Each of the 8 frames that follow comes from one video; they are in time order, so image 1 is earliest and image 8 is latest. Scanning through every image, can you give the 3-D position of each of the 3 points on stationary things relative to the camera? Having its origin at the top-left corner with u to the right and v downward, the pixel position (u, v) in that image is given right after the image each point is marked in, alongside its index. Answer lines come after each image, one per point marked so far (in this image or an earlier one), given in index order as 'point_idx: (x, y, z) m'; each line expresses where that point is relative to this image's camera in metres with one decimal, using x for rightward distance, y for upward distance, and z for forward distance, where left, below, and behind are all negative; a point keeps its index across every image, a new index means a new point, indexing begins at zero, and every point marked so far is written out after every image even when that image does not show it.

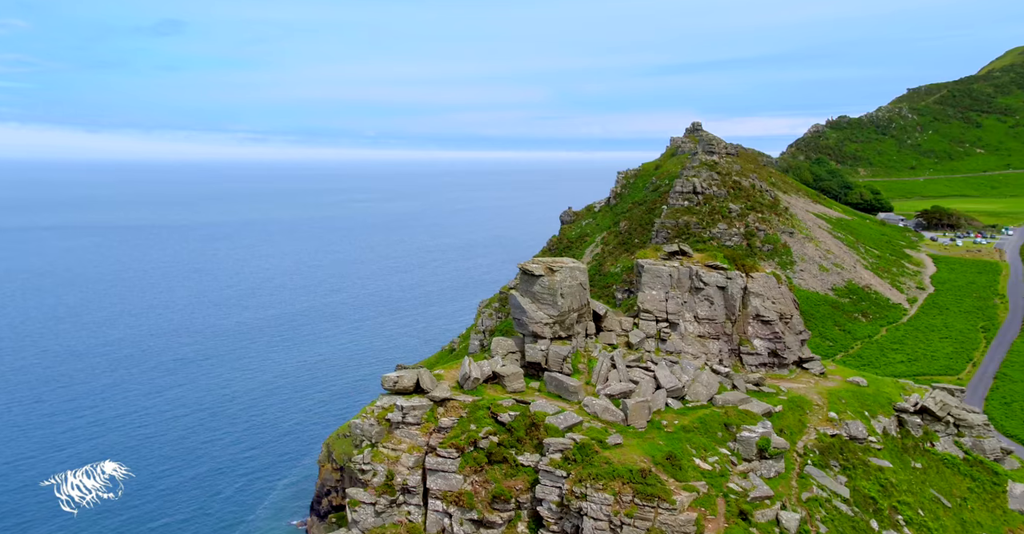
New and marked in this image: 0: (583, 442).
0: (+2.0, -4.9, +18.6) m
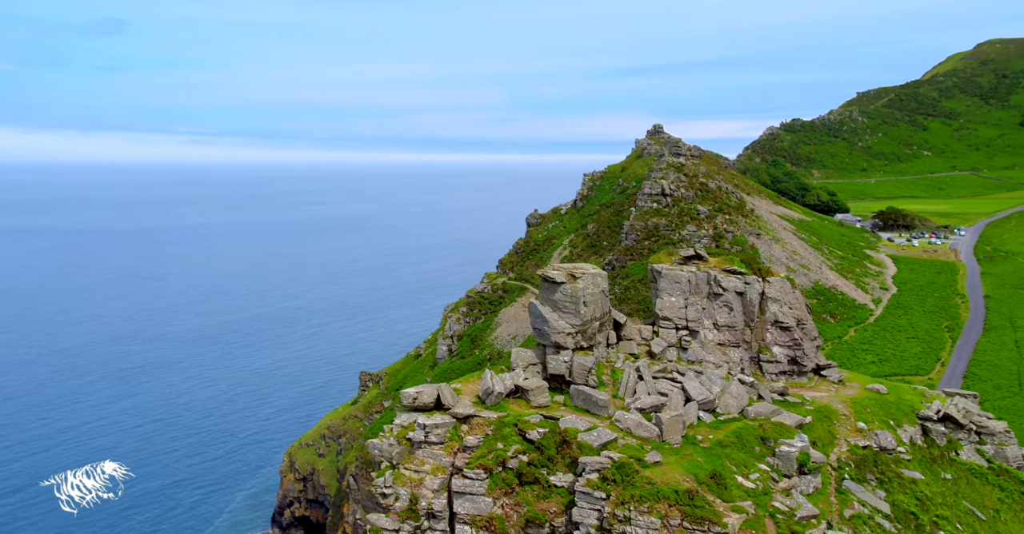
0: (+2.9, -5.1, +17.6) m
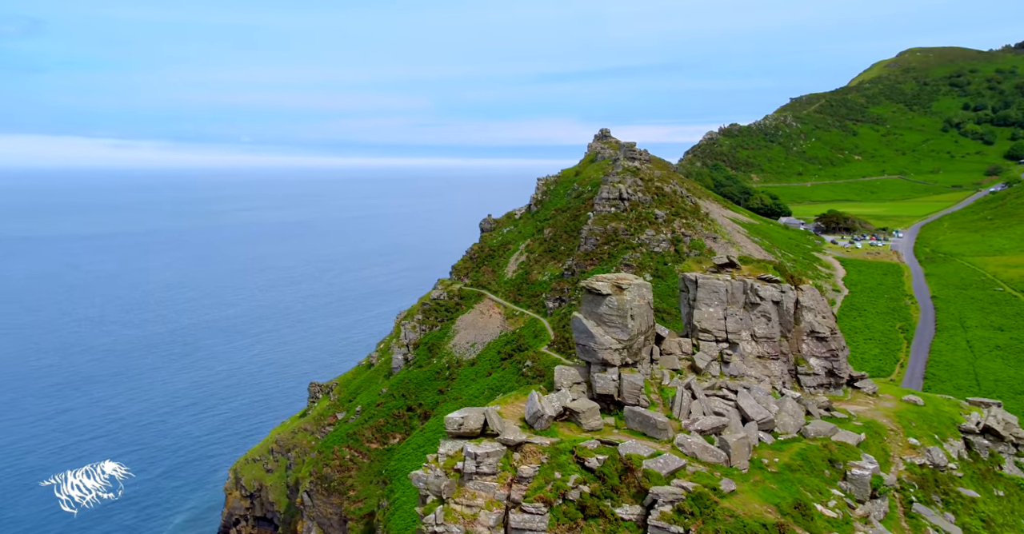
0: (+4.5, -5.4, +16.2) m
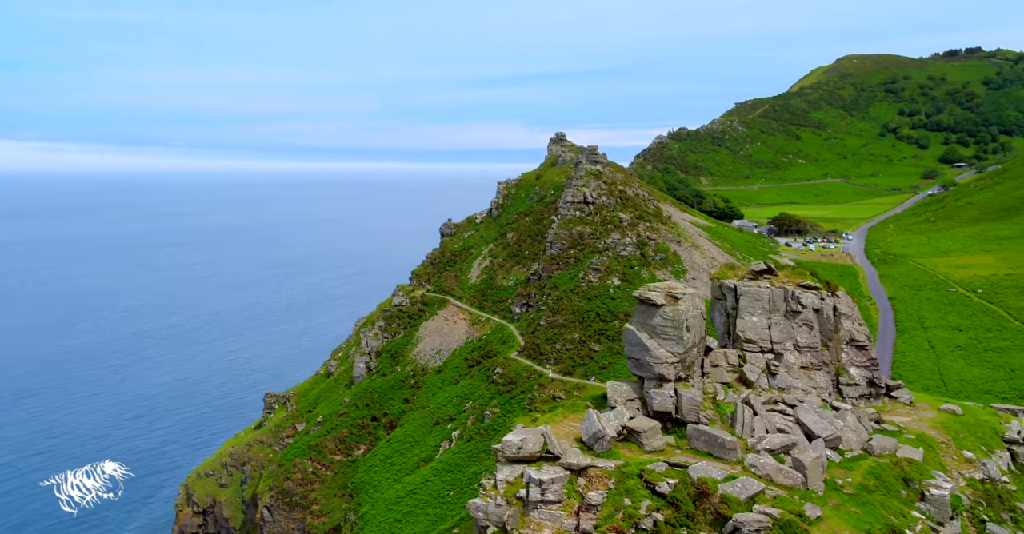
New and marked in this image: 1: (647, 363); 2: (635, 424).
0: (+6.1, -5.6, +15.0) m
1: (+3.7, -2.7, +18.7) m
2: (+3.2, -4.1, +17.6) m
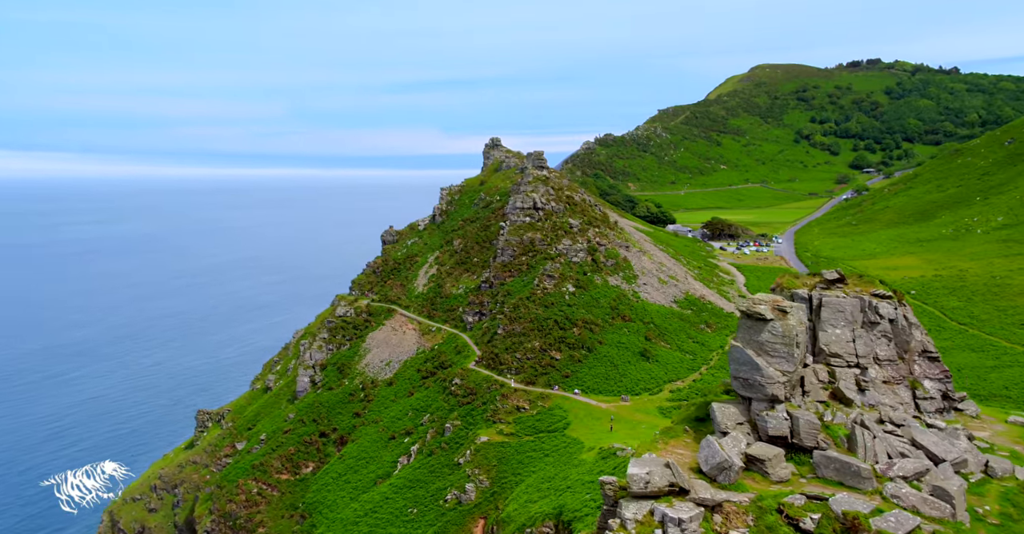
0: (+8.8, -5.9, +13.4) m
1: (+6.1, -3.0, +16.9) m
2: (+5.8, -4.4, +15.7) m
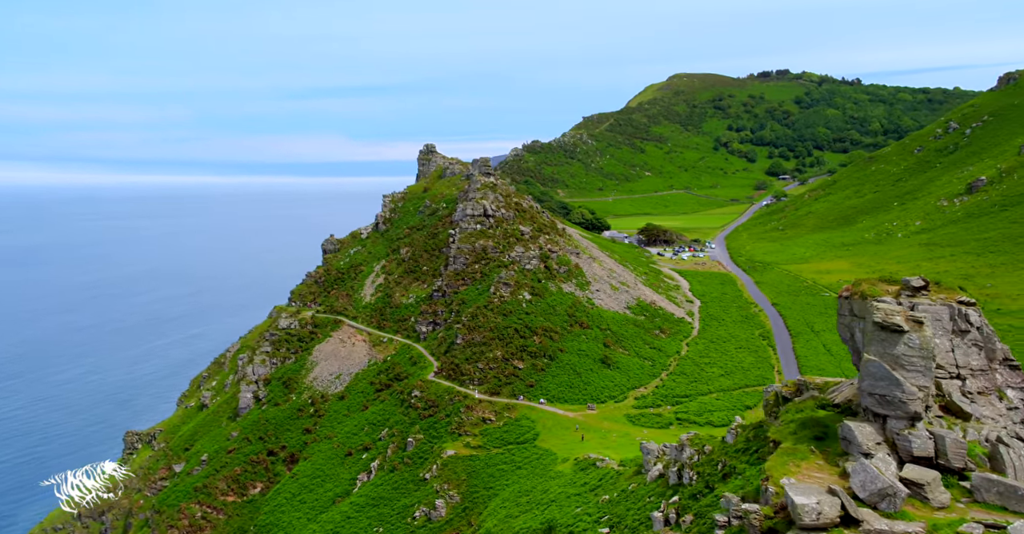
0: (+12.0, -6.0, +12.3) m
1: (+9.0, -3.2, +15.6) m
2: (+8.7, -4.6, +14.4) m
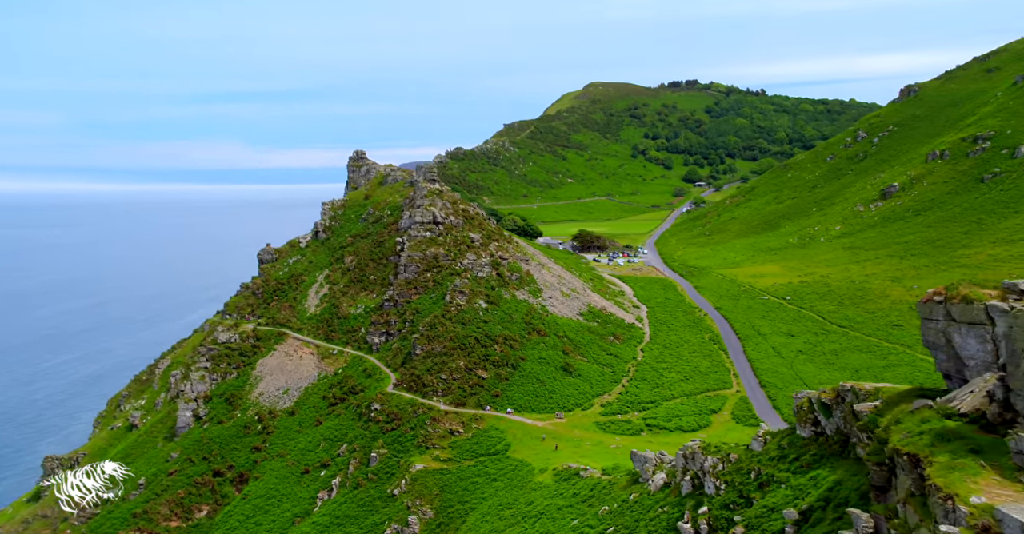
0: (+15.9, -6.0, +11.9) m
1: (+12.6, -3.2, +14.8) m
2: (+12.4, -4.7, +13.6) m
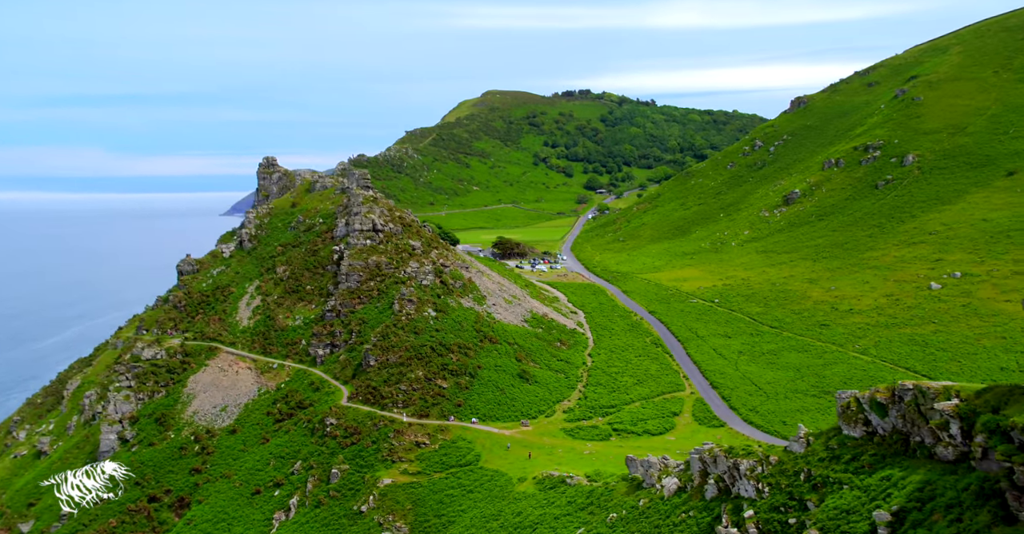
0: (+21.7, -5.9, +12.9) m
1: (+17.9, -3.3, +15.5) m
2: (+18.0, -4.7, +14.2) m
